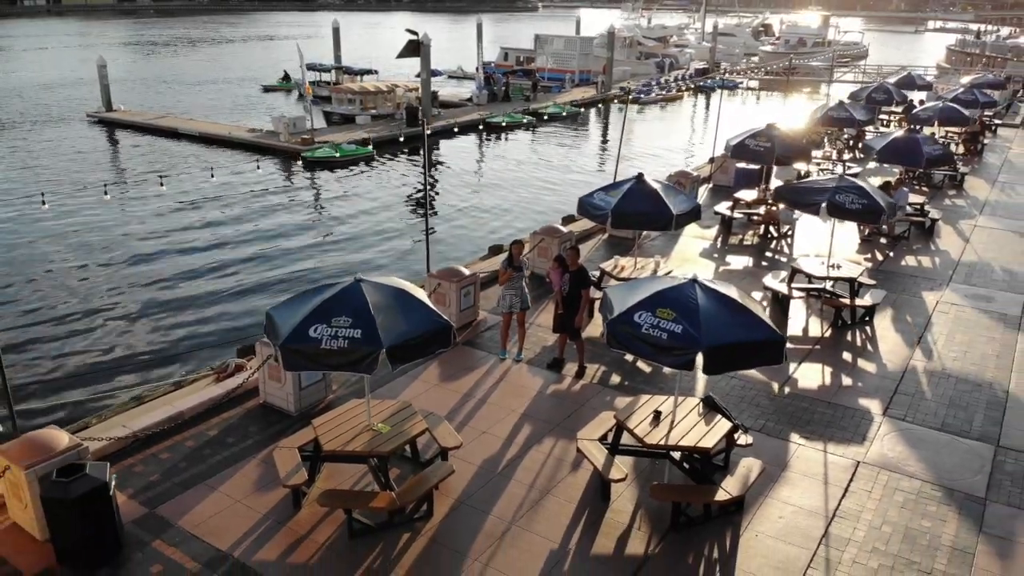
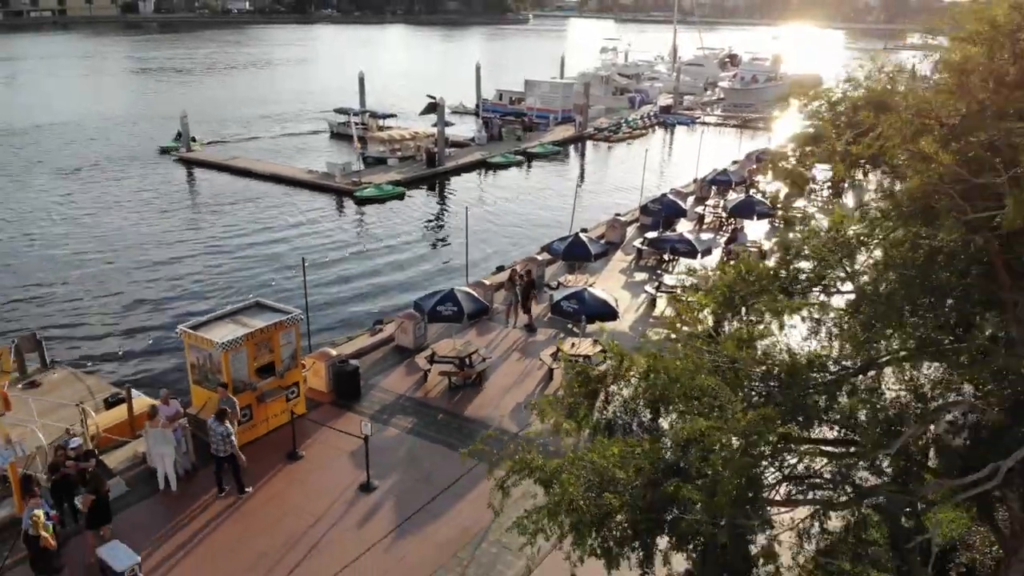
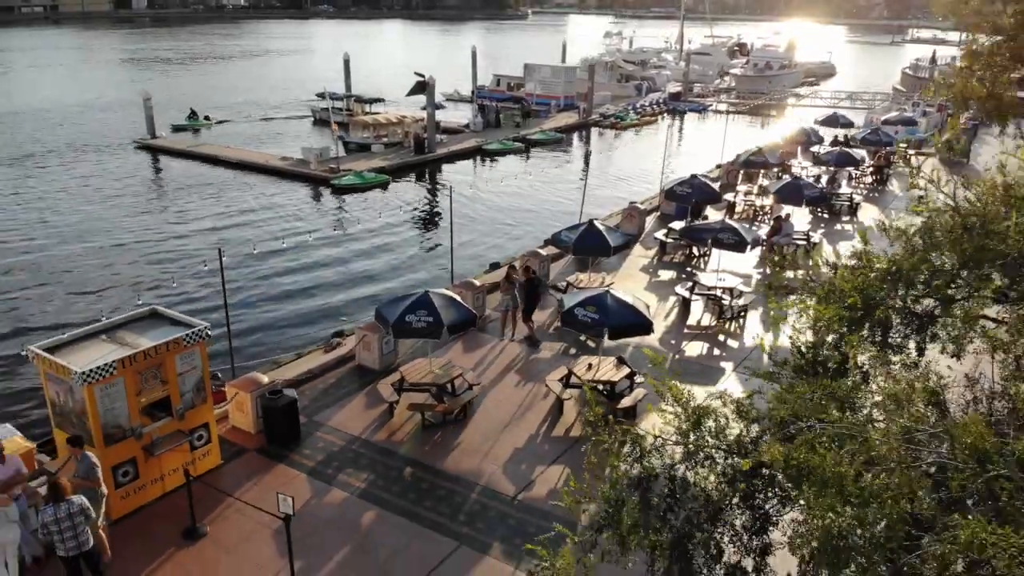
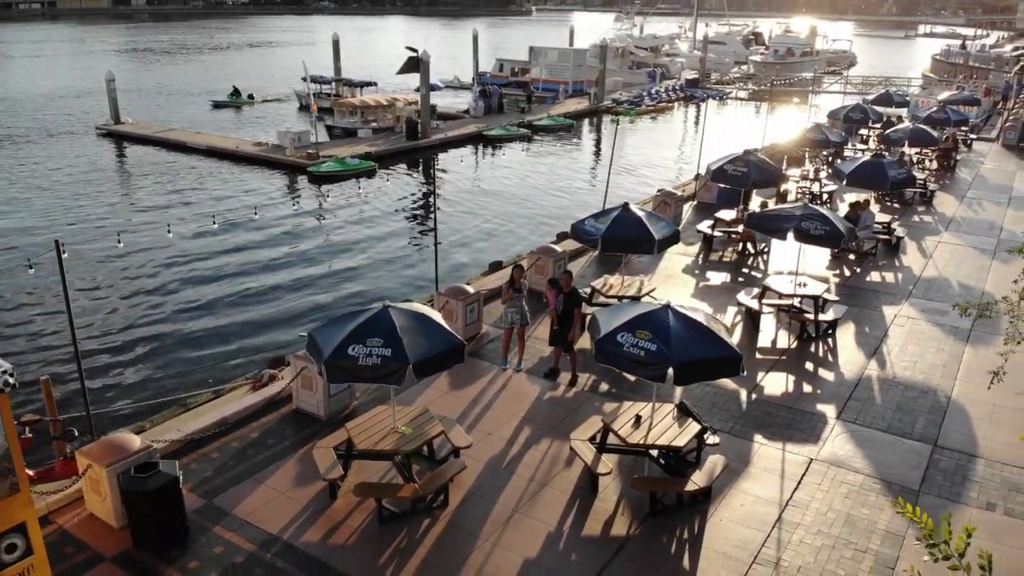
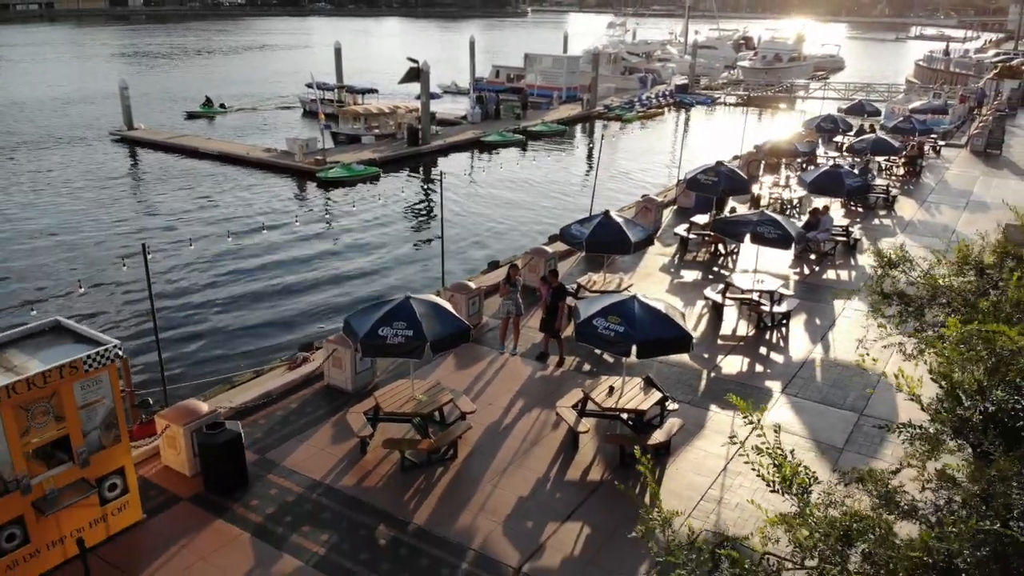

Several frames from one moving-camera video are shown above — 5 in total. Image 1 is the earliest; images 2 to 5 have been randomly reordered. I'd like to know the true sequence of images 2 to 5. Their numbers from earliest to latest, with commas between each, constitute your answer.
4, 5, 3, 2
